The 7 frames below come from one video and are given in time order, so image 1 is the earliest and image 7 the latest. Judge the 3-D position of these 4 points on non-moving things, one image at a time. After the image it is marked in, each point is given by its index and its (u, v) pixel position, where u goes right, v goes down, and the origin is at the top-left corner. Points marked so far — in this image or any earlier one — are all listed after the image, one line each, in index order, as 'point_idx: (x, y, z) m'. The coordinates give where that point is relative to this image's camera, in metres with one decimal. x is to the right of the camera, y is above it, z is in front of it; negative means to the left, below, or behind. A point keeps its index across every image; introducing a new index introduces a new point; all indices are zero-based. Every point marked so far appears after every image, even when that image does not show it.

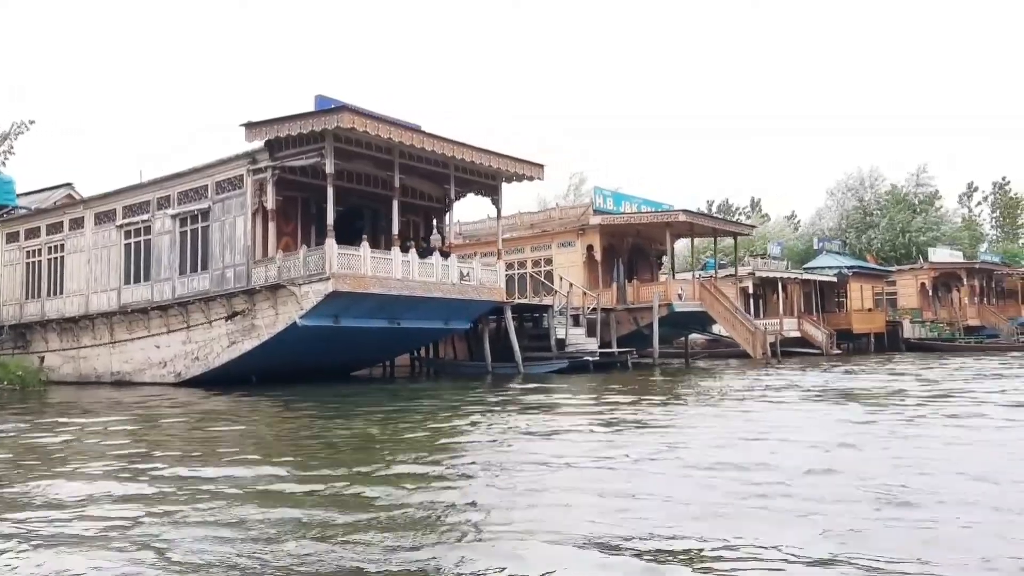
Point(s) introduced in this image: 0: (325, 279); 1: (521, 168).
0: (-3.3, +0.2, +14.1) m
1: (+0.2, +2.6, +17.6) m
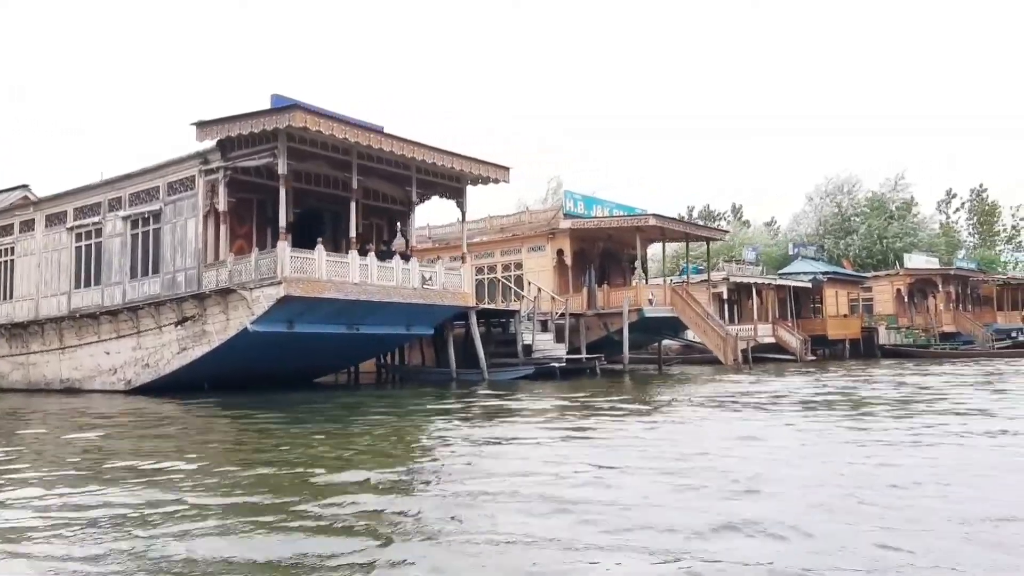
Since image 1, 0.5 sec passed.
0: (-4.0, +0.1, +13.7) m
1: (-0.6, +2.5, +17.2) m
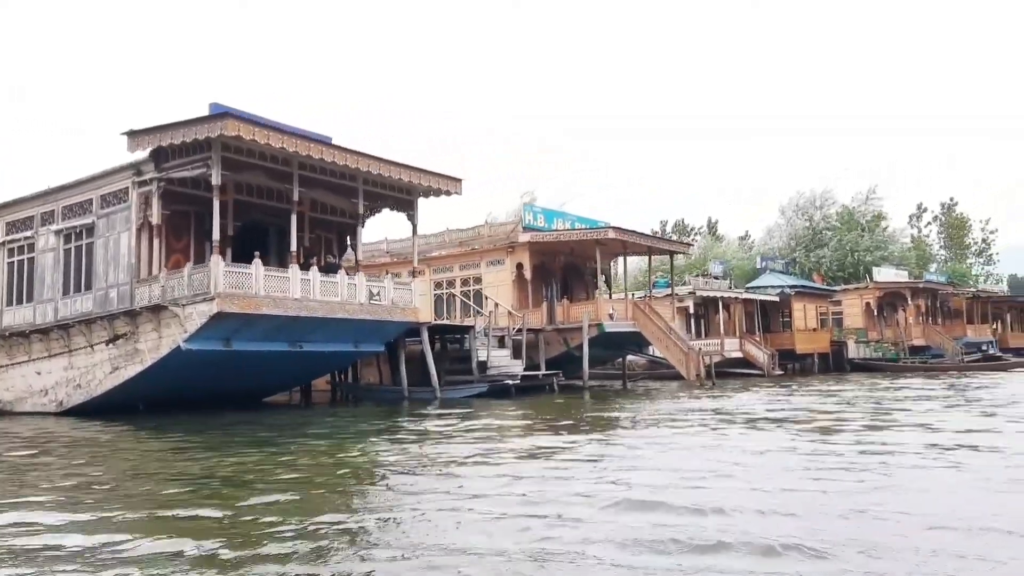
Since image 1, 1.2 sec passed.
0: (-4.9, -0.2, +13.1) m
1: (-1.6, +2.2, +16.7) m
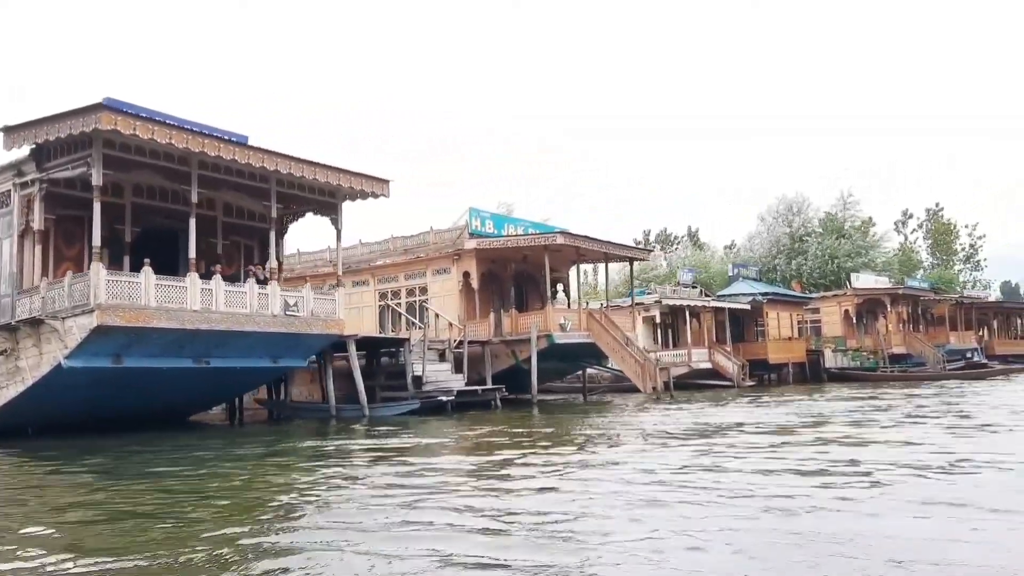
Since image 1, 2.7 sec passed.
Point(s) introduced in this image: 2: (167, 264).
0: (-6.2, -0.3, +11.8) m
1: (-2.9, +2.0, +15.5) m
2: (-6.4, +0.4, +14.8) m
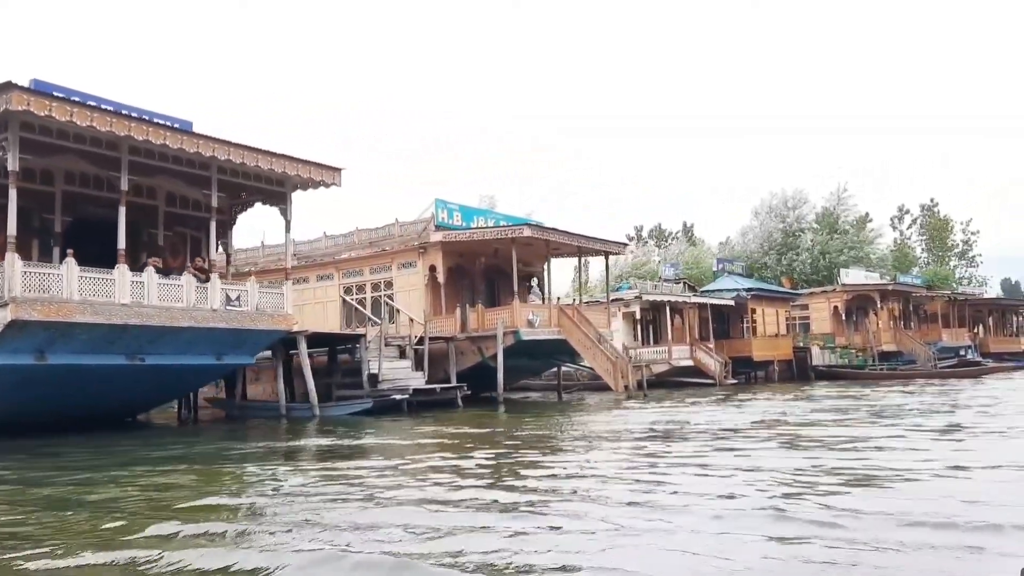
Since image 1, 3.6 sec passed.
0: (-7.0, -0.2, +11.1) m
1: (-3.7, +2.1, +14.8) m
2: (-7.2, +0.6, +14.1) m
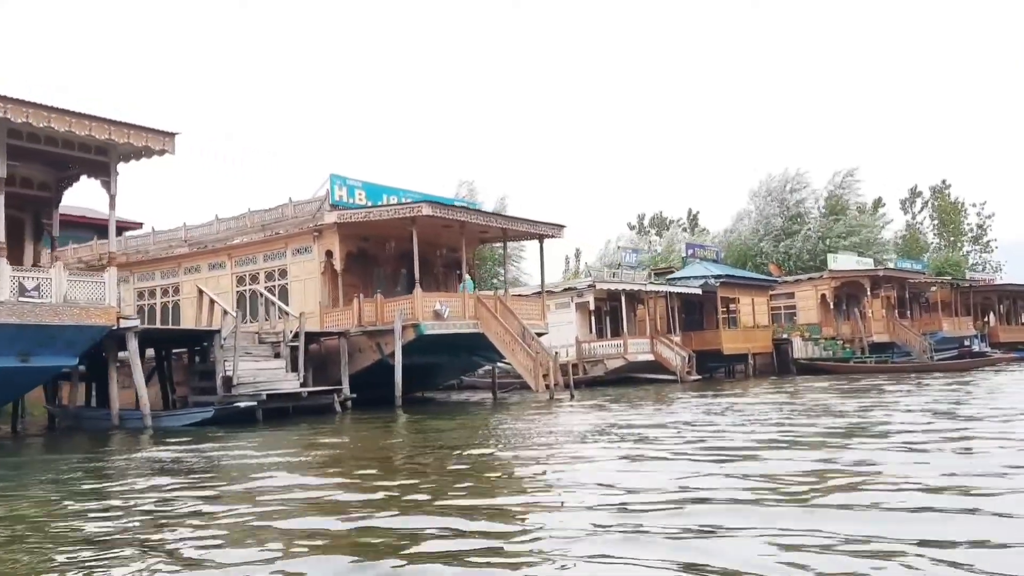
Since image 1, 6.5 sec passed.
0: (-9.2, -0.1, +8.8) m
1: (-5.8, +2.3, +12.4) m
2: (-9.3, +0.7, +11.8) m
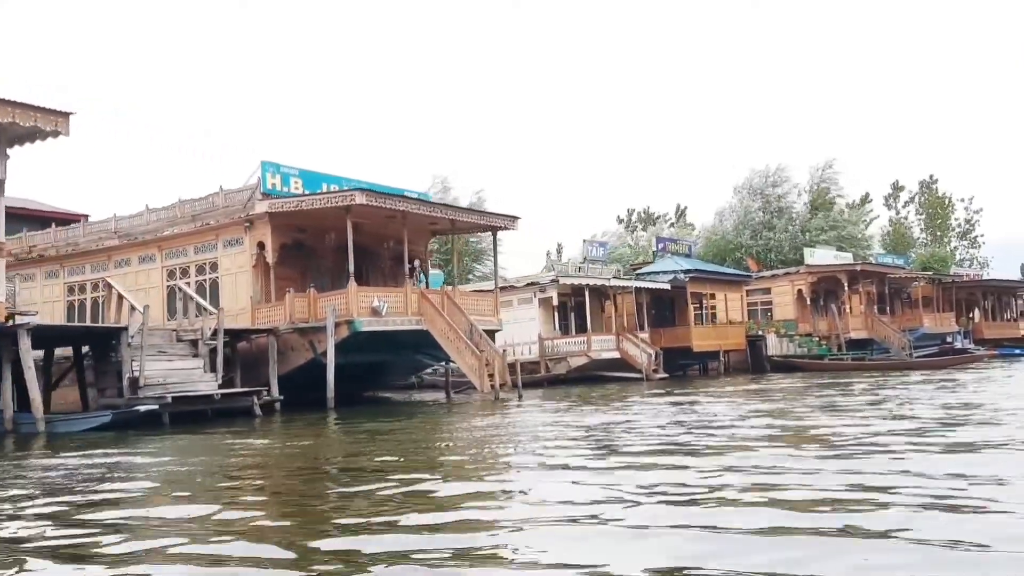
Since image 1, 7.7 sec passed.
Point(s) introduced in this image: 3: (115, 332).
0: (-10.3, 0.0, +7.7) m
1: (-6.9, +2.4, +11.4) m
2: (-10.4, +0.8, +10.7) m
3: (-6.4, -0.7, +12.9) m
